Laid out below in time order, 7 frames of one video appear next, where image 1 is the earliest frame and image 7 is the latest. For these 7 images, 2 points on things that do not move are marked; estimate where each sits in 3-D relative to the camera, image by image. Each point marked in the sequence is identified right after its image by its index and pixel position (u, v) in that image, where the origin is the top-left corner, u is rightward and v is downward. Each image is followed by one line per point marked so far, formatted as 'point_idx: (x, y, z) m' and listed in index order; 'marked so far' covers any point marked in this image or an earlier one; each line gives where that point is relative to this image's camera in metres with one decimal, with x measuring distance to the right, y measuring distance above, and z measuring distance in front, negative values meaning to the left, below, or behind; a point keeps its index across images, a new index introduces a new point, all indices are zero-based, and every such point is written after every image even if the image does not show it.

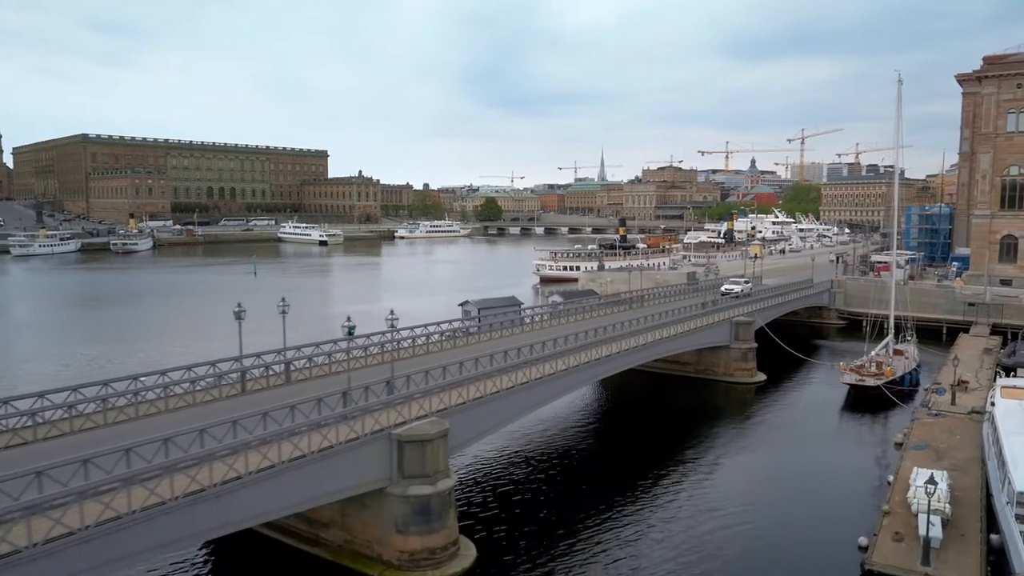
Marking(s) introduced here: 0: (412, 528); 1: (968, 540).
0: (-1.9, -4.6, +14.6) m
1: (+9.5, -5.2, +15.6) m
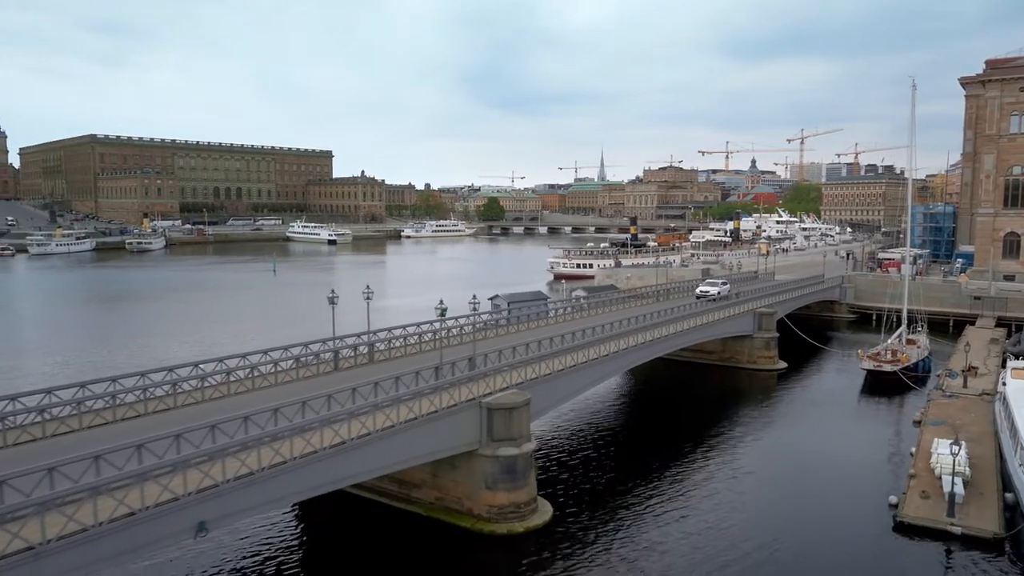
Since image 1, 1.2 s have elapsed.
0: (-0.2, -4.3, +16.6) m
1: (+11.1, -4.9, +17.6) m
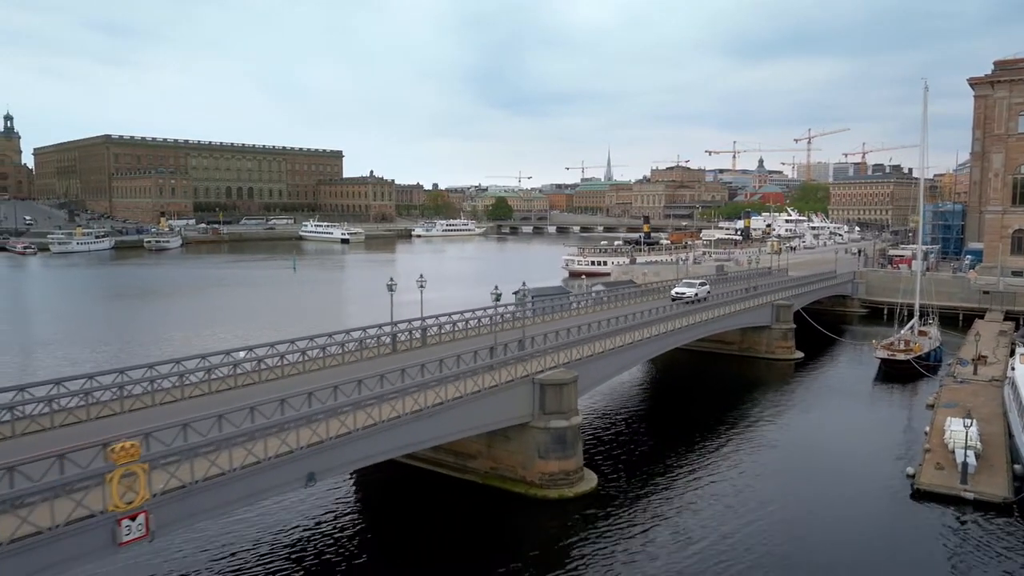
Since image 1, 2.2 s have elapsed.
0: (+1.0, -4.0, +18.2) m
1: (+12.3, -4.6, +19.1) m
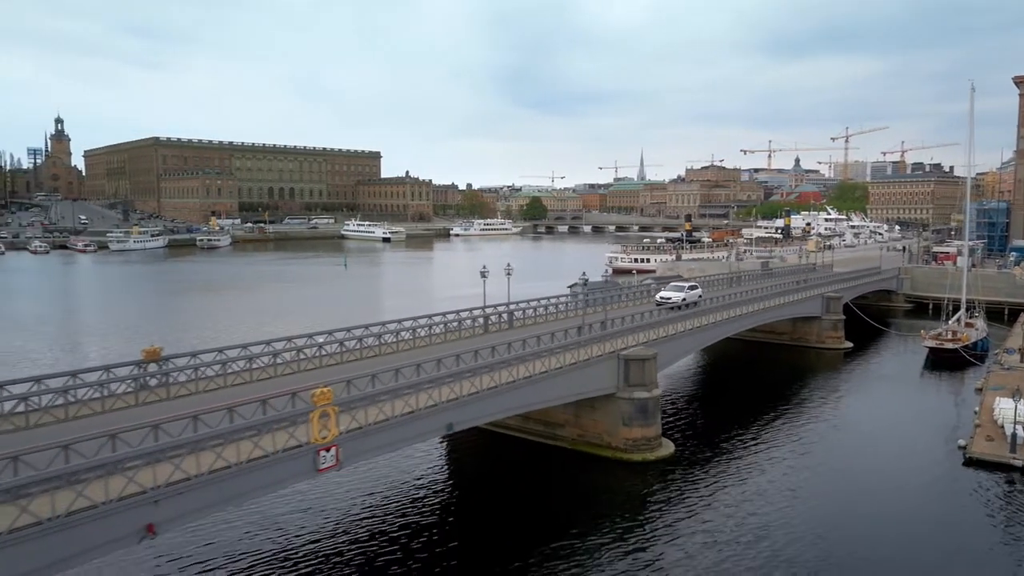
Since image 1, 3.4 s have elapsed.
0: (+3.3, -3.6, +20.3) m
1: (+14.6, -4.2, +20.7) m
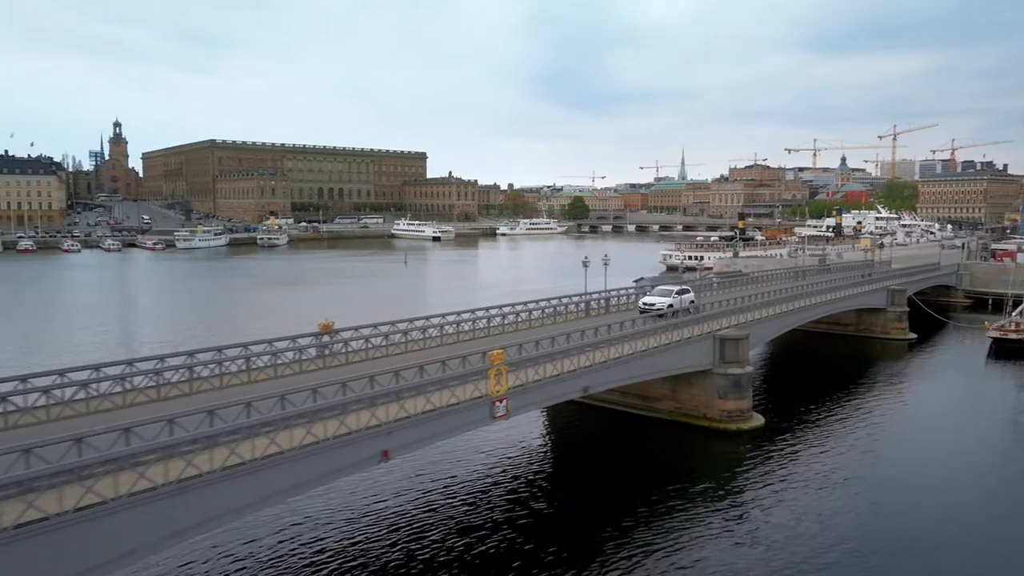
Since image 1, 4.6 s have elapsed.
0: (+6.4, -3.2, +22.6) m
1: (+17.8, -3.9, +22.5) m
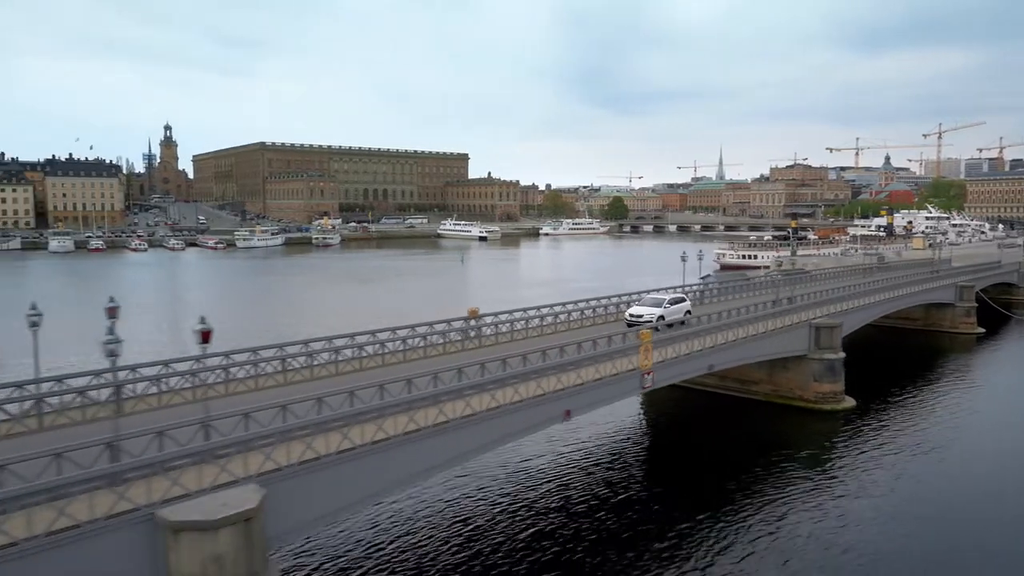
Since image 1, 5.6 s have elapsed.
0: (+10.1, -3.0, +24.7) m
1: (+21.5, -3.7, +24.1) m
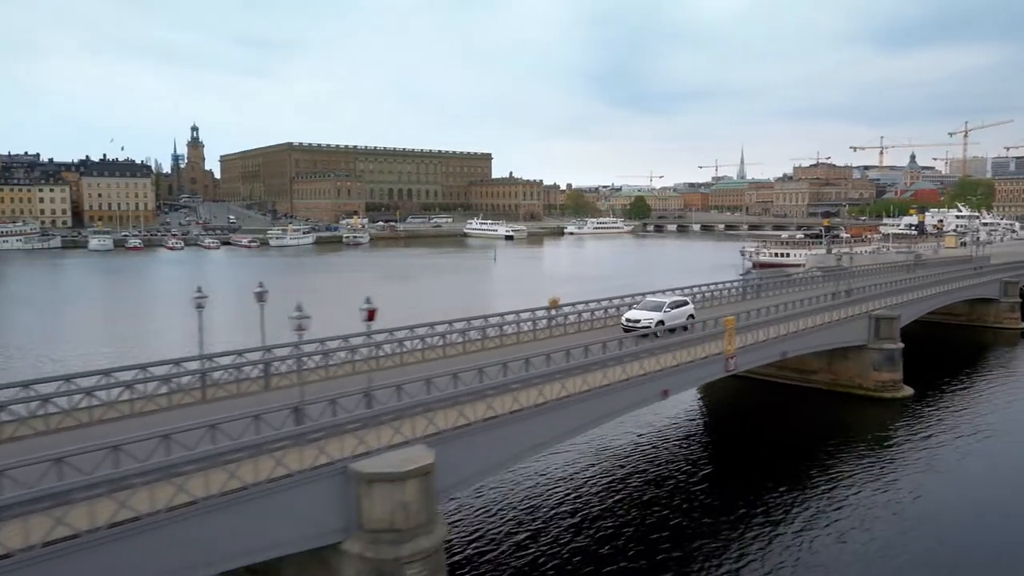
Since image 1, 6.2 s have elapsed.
0: (+12.6, -2.7, +25.8) m
1: (+23.9, -3.5, +24.9) m
